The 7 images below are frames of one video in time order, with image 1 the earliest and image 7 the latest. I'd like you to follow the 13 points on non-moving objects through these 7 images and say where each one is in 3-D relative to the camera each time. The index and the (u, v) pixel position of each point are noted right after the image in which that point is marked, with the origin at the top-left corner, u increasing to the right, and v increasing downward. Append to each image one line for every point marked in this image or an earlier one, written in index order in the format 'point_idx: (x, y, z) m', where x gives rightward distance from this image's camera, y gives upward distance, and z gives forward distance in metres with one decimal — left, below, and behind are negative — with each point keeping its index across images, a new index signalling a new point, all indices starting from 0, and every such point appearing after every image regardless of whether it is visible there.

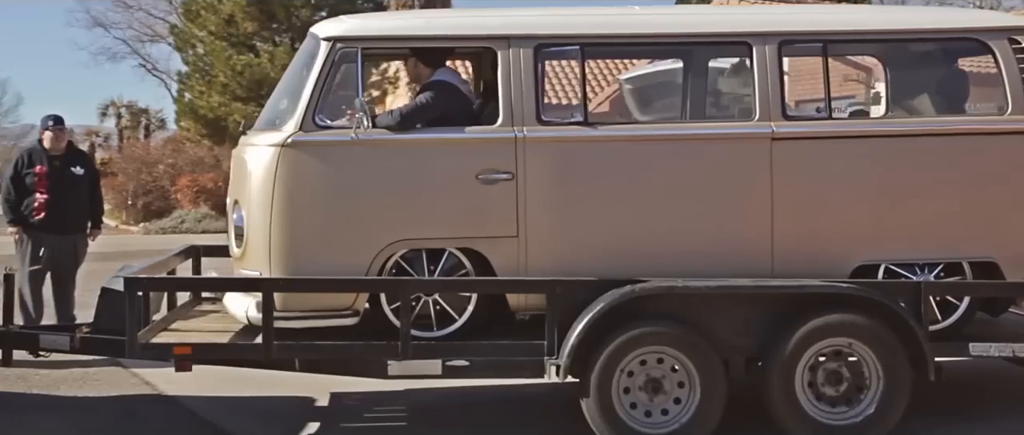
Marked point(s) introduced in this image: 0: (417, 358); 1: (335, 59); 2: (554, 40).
0: (-0.5, -0.7, +6.1) m
1: (-0.9, +0.8, +6.3) m
2: (+0.3, +1.0, +6.5) m
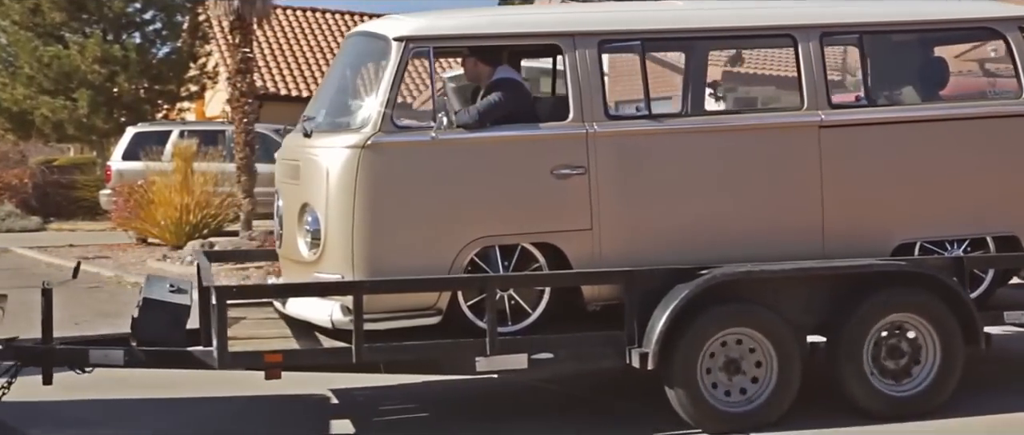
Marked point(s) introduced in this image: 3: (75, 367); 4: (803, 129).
0: (0.0, -0.7, +6.2) m
1: (-0.5, +0.9, +6.3) m
2: (+0.6, +1.0, +6.7) m
3: (-2.4, -0.8, +6.5) m
4: (+1.7, +0.5, +6.9) m
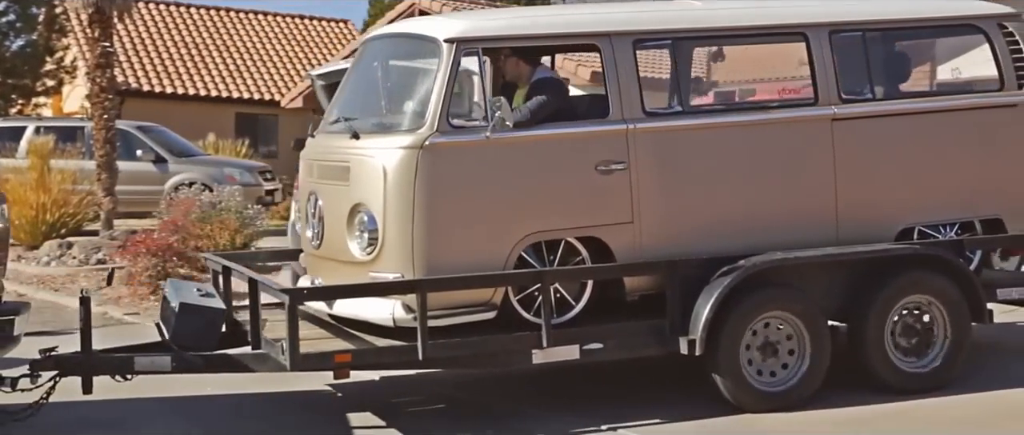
0: (+0.3, -0.7, +6.4) m
1: (-0.3, +0.9, +6.4) m
2: (+0.8, +1.1, +6.9) m
3: (-2.1, -0.8, +6.4) m
4: (+1.9, +0.6, +7.3) m
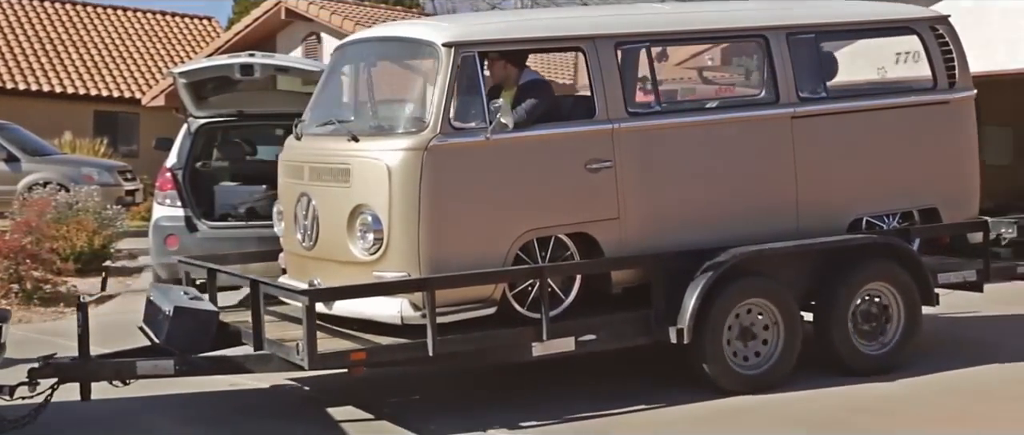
0: (+0.3, -0.7, +6.6) m
1: (-0.3, +0.9, +6.6) m
2: (+0.7, +1.1, +7.2) m
3: (-2.1, -0.9, +6.4) m
4: (+1.7, +0.6, +7.7) m
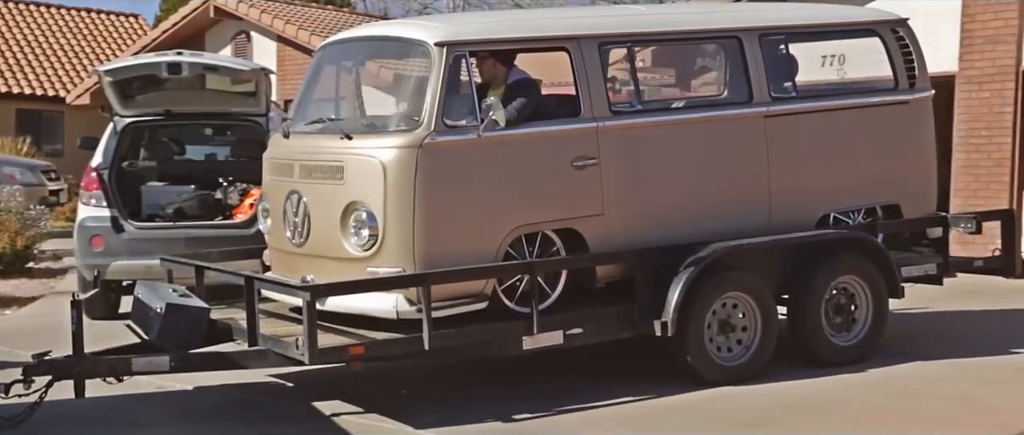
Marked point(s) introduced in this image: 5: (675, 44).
0: (+0.2, -0.6, +6.8) m
1: (-0.4, +0.9, +6.7) m
2: (+0.6, +1.1, +7.4) m
3: (-2.1, -0.9, +6.4) m
4: (+1.6, +0.7, +7.9) m
5: (+1.1, +1.1, +7.8) m
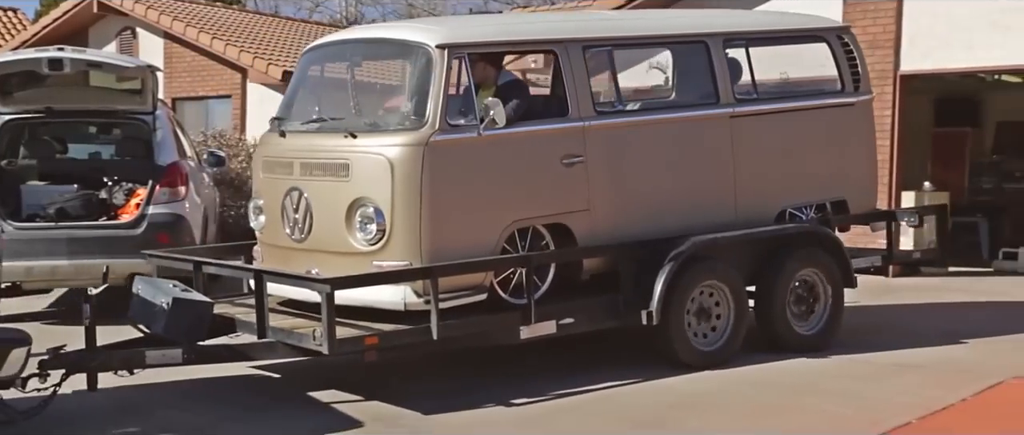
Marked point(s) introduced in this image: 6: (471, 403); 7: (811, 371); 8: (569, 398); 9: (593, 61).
0: (+0.2, -0.6, +7.1) m
1: (-0.4, +0.9, +7.0) m
2: (+0.5, +1.1, +7.7) m
3: (-2.1, -0.8, +6.5) m
4: (+1.5, +0.7, +8.4) m
5: (+0.9, +1.2, +8.2) m
6: (-0.3, -1.1, +7.0) m
7: (+2.0, -1.0, +7.9) m
8: (+0.3, -1.1, +7.1) m
9: (+0.5, +1.0, +7.7) m
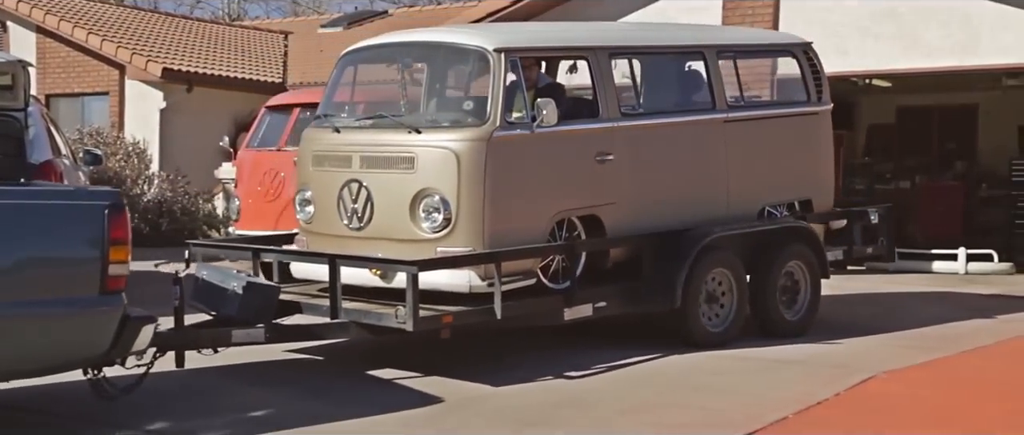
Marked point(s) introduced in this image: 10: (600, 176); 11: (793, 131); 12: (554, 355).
0: (+0.5, -0.6, +7.8) m
1: (-0.1, +1.0, +7.6) m
2: (+0.7, +1.2, +8.4) m
3: (-1.8, -0.8, +7.0) m
4: (+1.6, +0.8, +9.2) m
5: (+1.1, +1.2, +8.9) m
6: (+0.1, -1.0, +7.6) m
7: (+2.2, -1.0, +8.8) m
8: (+0.6, -1.0, +7.7) m
9: (+0.7, +1.1, +8.4) m
10: (+0.6, +0.3, +8.1) m
11: (+2.3, +0.7, +9.8) m
12: (+0.2, -1.0, +8.2) m
